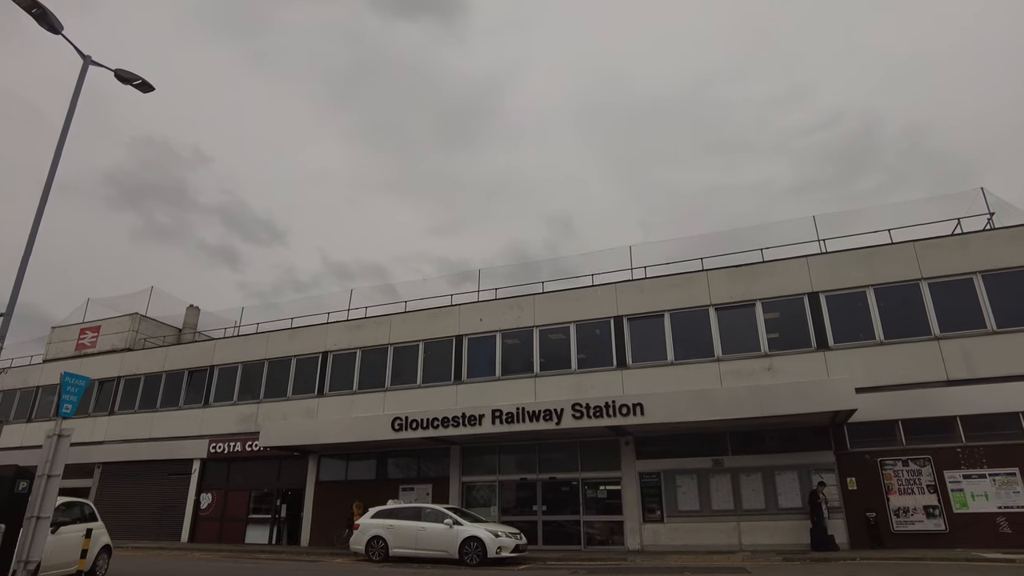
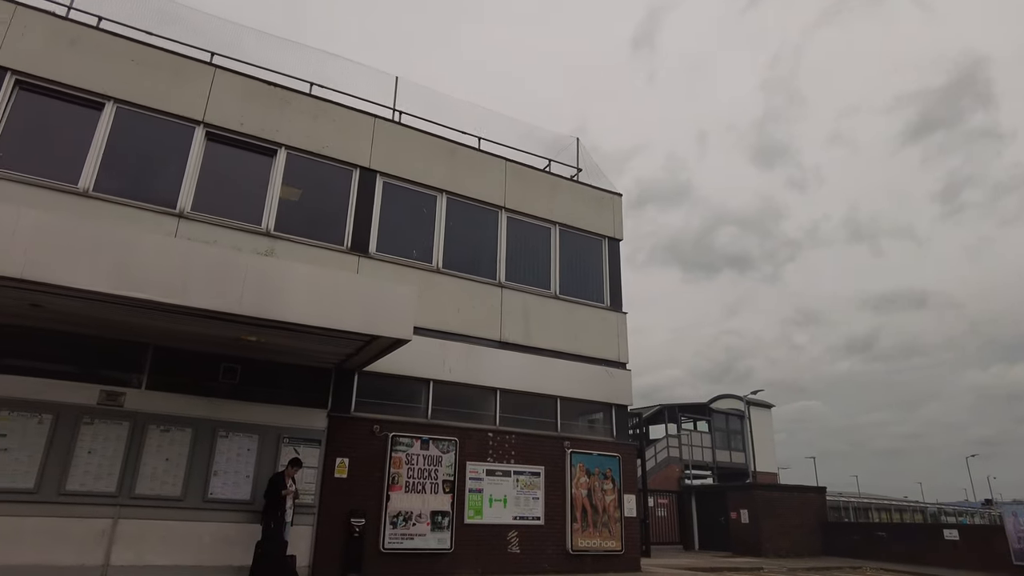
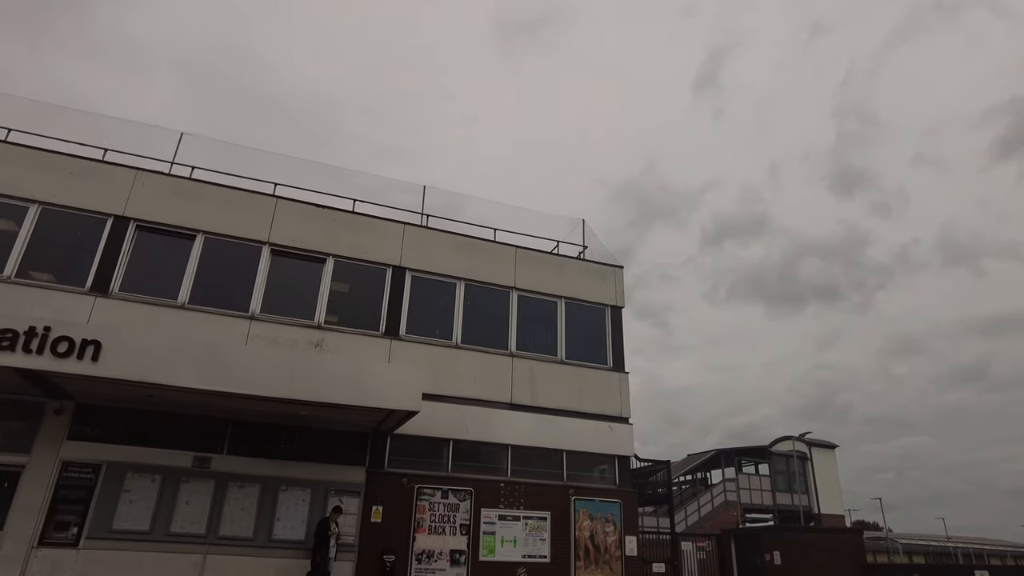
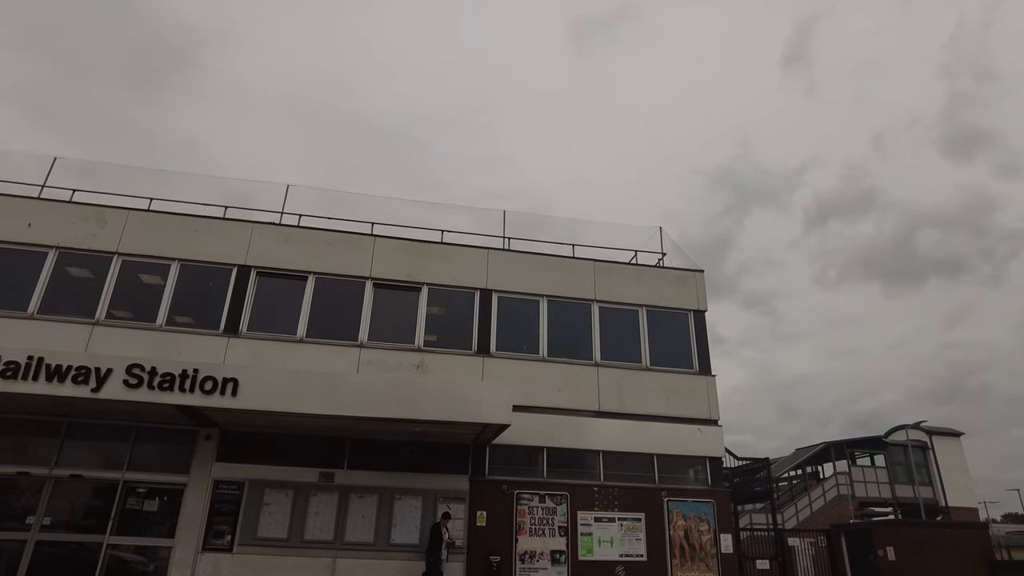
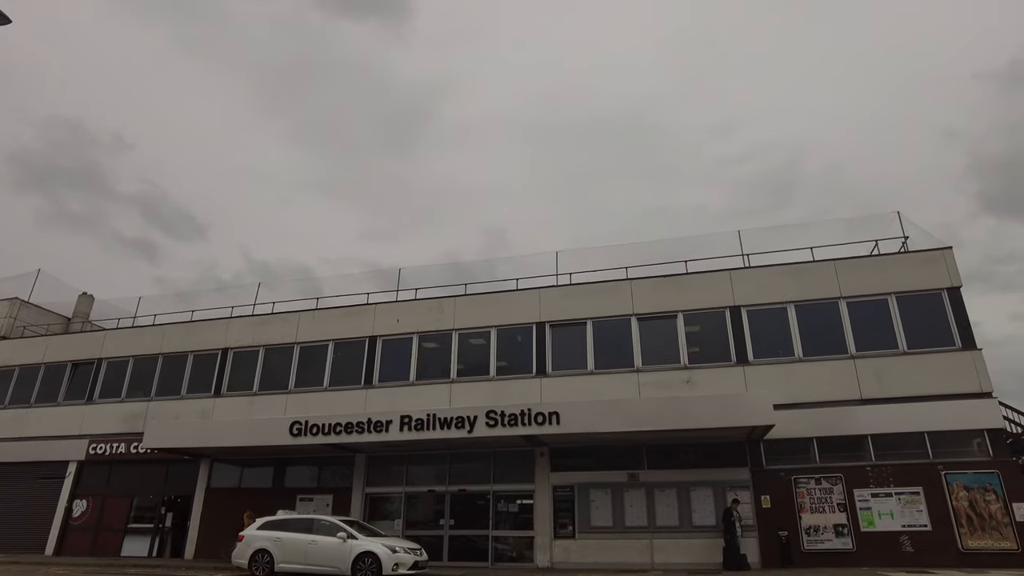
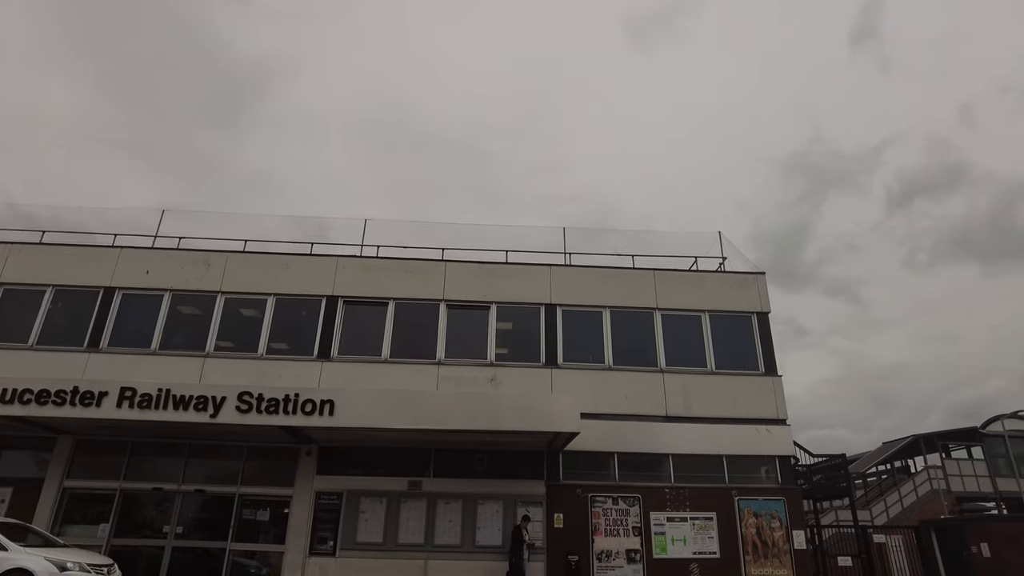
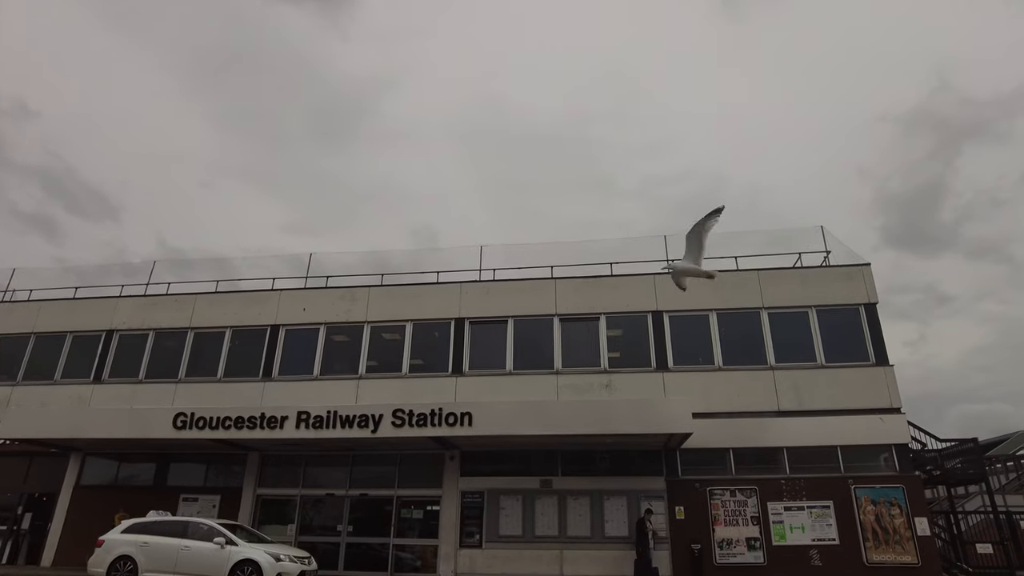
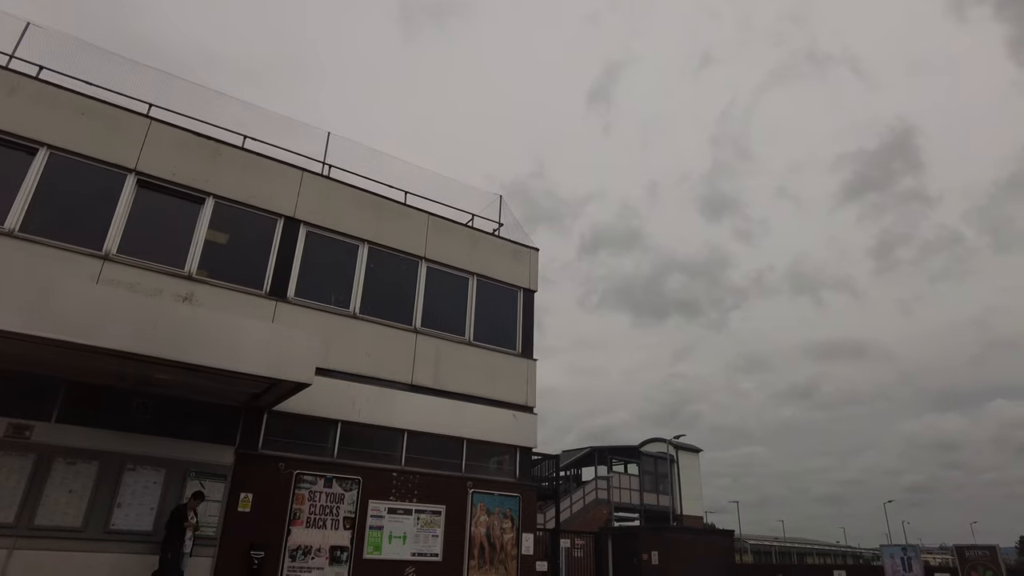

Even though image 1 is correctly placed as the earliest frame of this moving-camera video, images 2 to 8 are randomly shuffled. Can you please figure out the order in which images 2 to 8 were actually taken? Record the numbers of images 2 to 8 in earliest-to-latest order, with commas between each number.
5, 7, 6, 4, 3, 8, 2
